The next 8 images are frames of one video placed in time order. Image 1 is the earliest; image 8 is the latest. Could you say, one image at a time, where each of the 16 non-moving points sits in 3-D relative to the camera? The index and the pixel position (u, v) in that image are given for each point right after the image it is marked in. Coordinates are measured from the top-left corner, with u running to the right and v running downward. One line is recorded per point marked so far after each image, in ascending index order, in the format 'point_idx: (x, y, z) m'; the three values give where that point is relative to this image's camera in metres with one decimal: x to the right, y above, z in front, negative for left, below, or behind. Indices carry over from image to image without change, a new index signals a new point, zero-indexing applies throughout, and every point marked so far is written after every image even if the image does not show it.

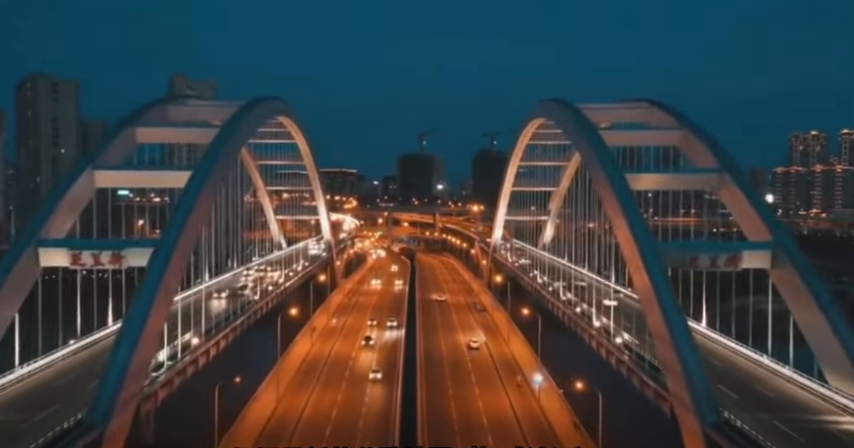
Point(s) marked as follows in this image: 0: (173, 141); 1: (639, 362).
0: (-6.1, +2.0, +14.1) m
1: (+3.8, -2.5, +10.5) m
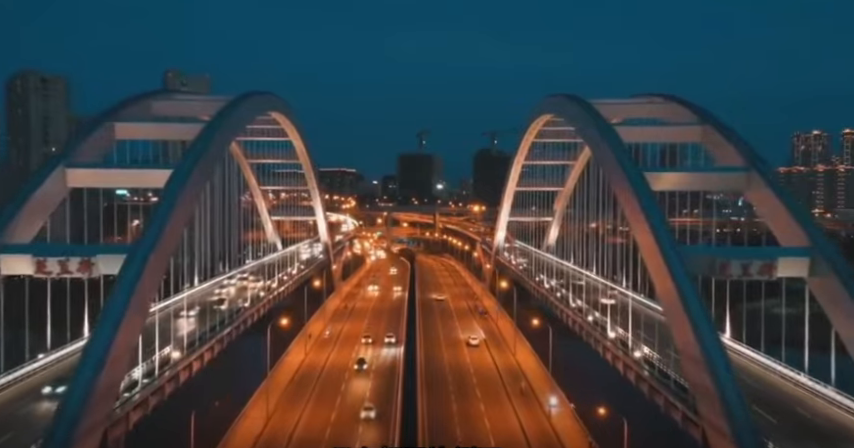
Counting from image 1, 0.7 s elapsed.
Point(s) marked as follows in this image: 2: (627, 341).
0: (-6.1, +1.9, +13.1) m
1: (+3.8, -2.5, +9.5) m
2: (+4.1, -2.4, +12.0) m
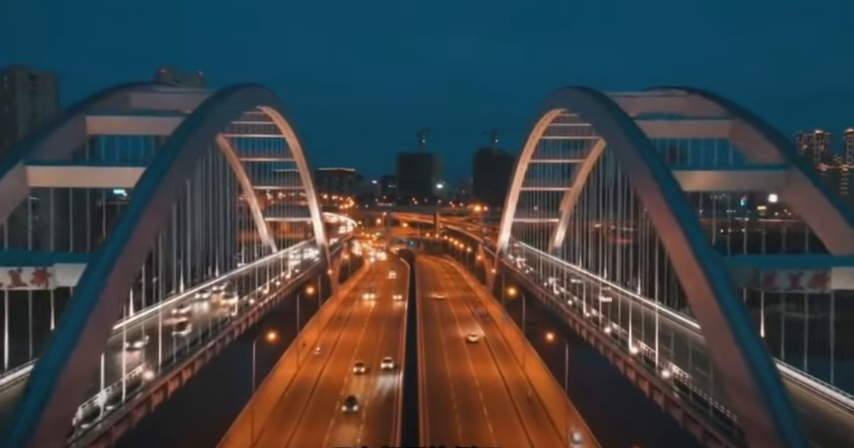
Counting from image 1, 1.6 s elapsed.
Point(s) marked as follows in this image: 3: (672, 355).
0: (-6.0, +1.9, +12.0) m
1: (+3.9, -2.6, +8.4) m
2: (+4.1, -2.4, +10.9) m
3: (+4.5, -2.4, +10.9) m
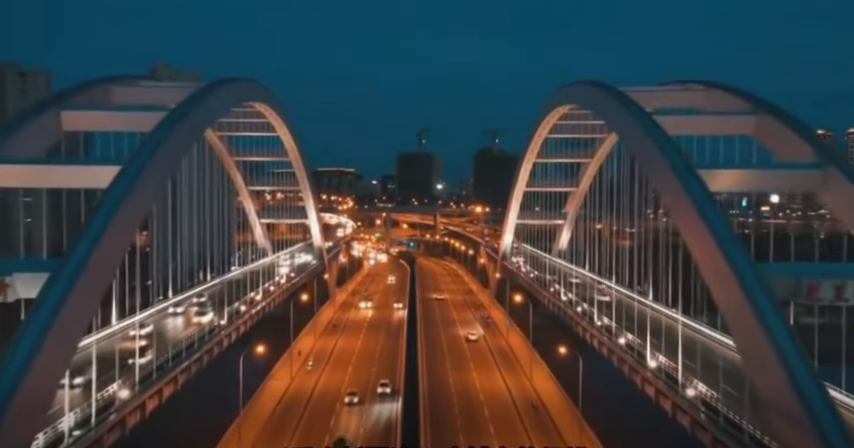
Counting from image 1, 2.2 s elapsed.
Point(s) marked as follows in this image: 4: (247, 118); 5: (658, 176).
0: (-6.0, +1.8, +11.1) m
1: (+3.9, -2.7, +7.5) m
2: (+4.2, -2.5, +10.0) m
3: (+4.6, -2.5, +10.1) m
4: (-5.7, +3.4, +18.8) m
5: (+3.8, +0.8, +9.7) m
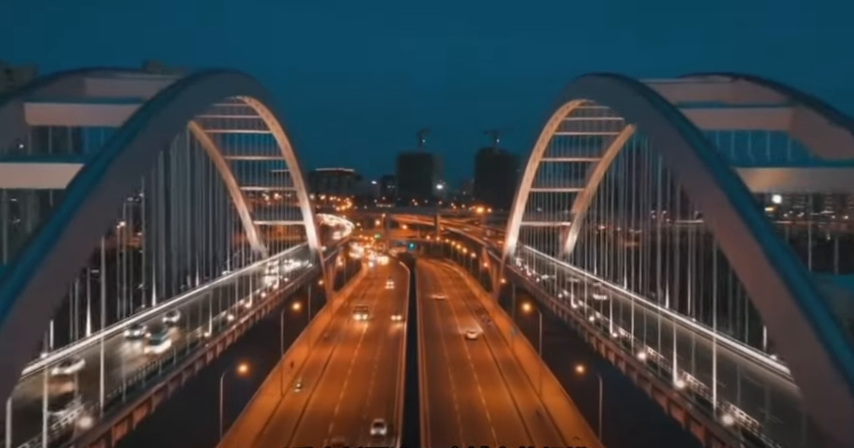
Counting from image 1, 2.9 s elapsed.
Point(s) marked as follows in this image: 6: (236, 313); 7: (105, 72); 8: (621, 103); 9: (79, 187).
0: (-6.0, +1.7, +10.1) m
1: (+3.9, -2.7, +6.5) m
2: (+4.2, -2.6, +9.0) m
3: (+4.6, -2.6, +9.0) m
4: (-5.7, +3.3, +17.8) m
5: (+3.9, +0.7, +8.7) m
6: (-4.8, -2.2, +14.7) m
7: (-6.5, +3.1, +11.8) m
8: (+3.8, +2.4, +11.7) m
9: (-4.4, +0.2, +7.1) m
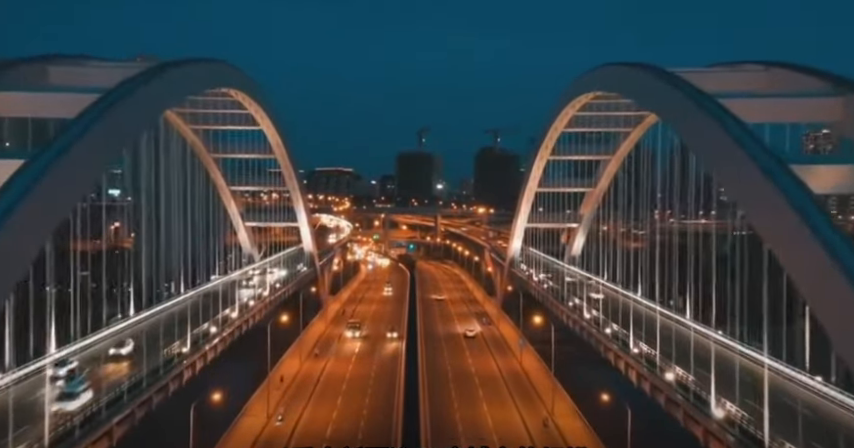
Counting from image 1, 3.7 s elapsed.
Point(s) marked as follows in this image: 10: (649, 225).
0: (-5.9, +1.7, +8.9) m
1: (+4.0, -2.8, +5.3) m
2: (+4.2, -2.7, +7.8) m
3: (+4.6, -2.6, +7.9) m
4: (-5.7, +3.3, +16.6) m
5: (+3.9, +0.7, +7.5) m
6: (-4.8, -2.3, +13.5) m
7: (-6.5, +3.0, +10.6) m
8: (+3.9, +2.3, +10.5) m
9: (-4.4, +0.1, +6.0) m
10: (+7.0, -0.1, +18.8) m
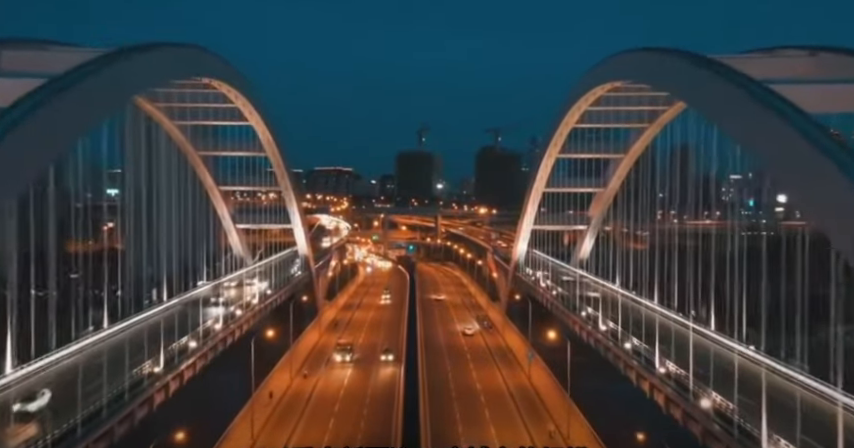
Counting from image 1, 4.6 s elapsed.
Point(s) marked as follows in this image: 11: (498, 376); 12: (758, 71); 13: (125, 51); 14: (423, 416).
0: (-5.9, +1.6, +7.7) m
1: (+4.0, -2.9, +4.1) m
2: (+4.3, -2.7, +6.6) m
3: (+4.7, -2.7, +6.7) m
4: (-5.7, +3.2, +15.4) m
5: (+3.9, +0.6, +6.3) m
6: (-4.8, -2.3, +12.3) m
7: (-6.4, +2.9, +9.4) m
8: (+3.9, +2.2, +9.3) m
9: (-4.3, +0.1, +4.8) m
10: (+7.1, -0.2, +17.6) m
11: (+2.1, -4.5, +17.5) m
12: (+5.0, +2.4, +9.3) m
13: (-4.5, +2.5, +8.6) m
14: (-0.1, -4.3, +13.3) m
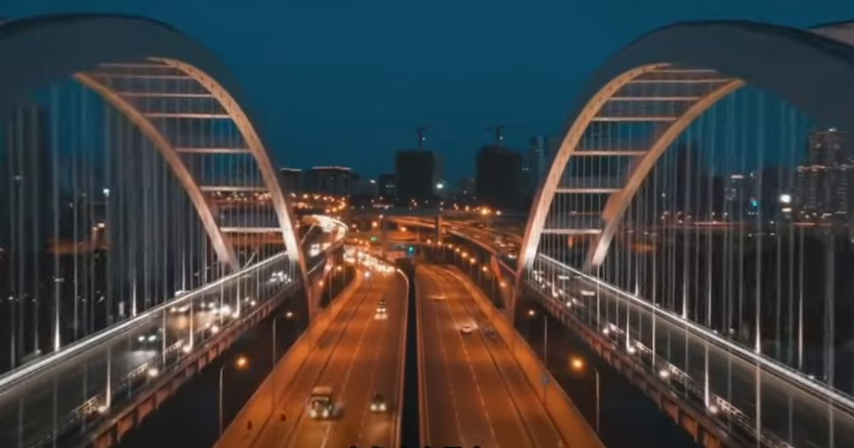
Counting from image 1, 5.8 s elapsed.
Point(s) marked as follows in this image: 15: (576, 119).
0: (-5.9, +1.5, +6.0) m
1: (+4.0, -3.0, +2.4) m
2: (+4.3, -2.9, +4.9) m
3: (+4.7, -2.9, +5.0) m
4: (-5.6, +3.1, +13.7) m
5: (+3.9, +0.4, +4.6) m
6: (-4.8, -2.5, +10.6) m
7: (-6.4, +2.8, +7.7) m
8: (+3.9, +2.1, +7.6) m
9: (-4.3, -0.1, +3.0) m
10: (+7.1, -0.3, +15.8) m
11: (+2.1, -4.6, +15.8) m
12: (+5.1, +2.3, +7.5) m
13: (-4.4, +2.4, +6.9) m
14: (-0.1, -4.5, +11.6) m
15: (+4.2, +3.0, +17.1) m
